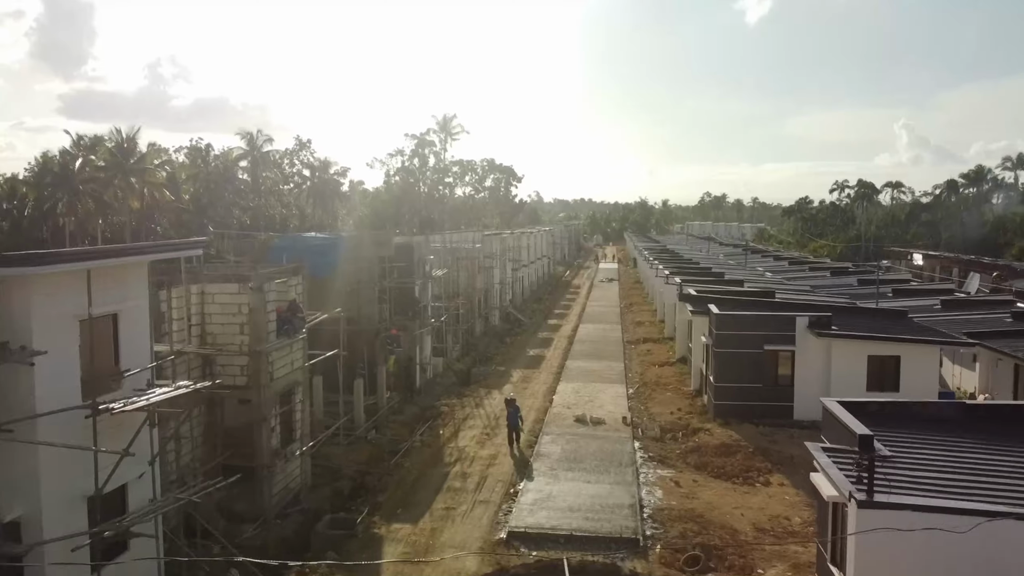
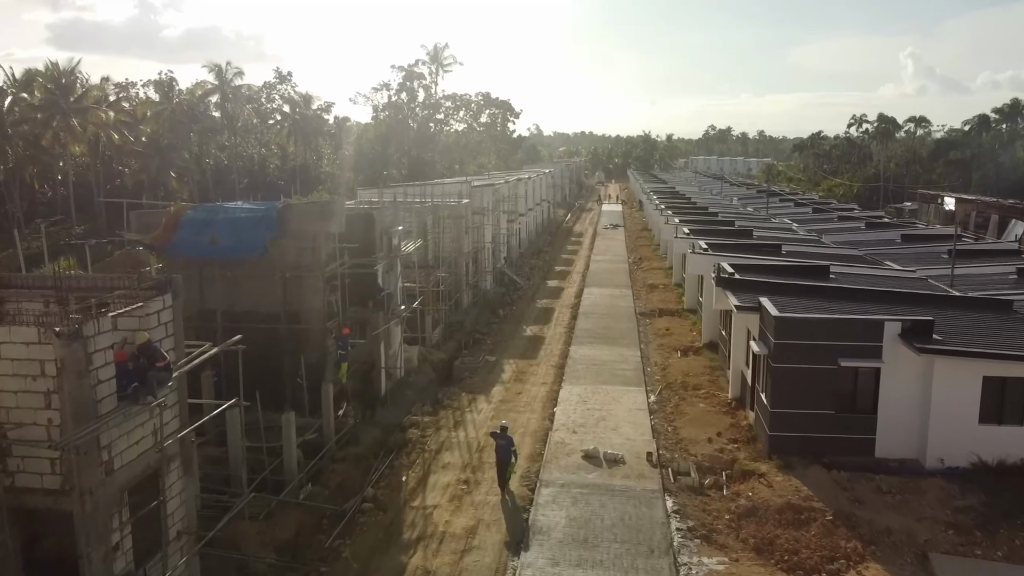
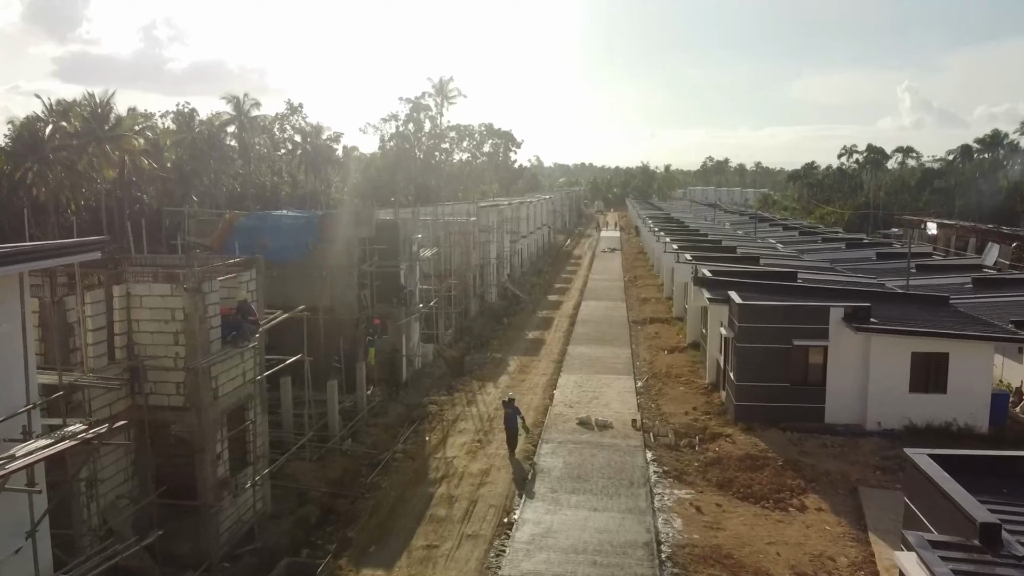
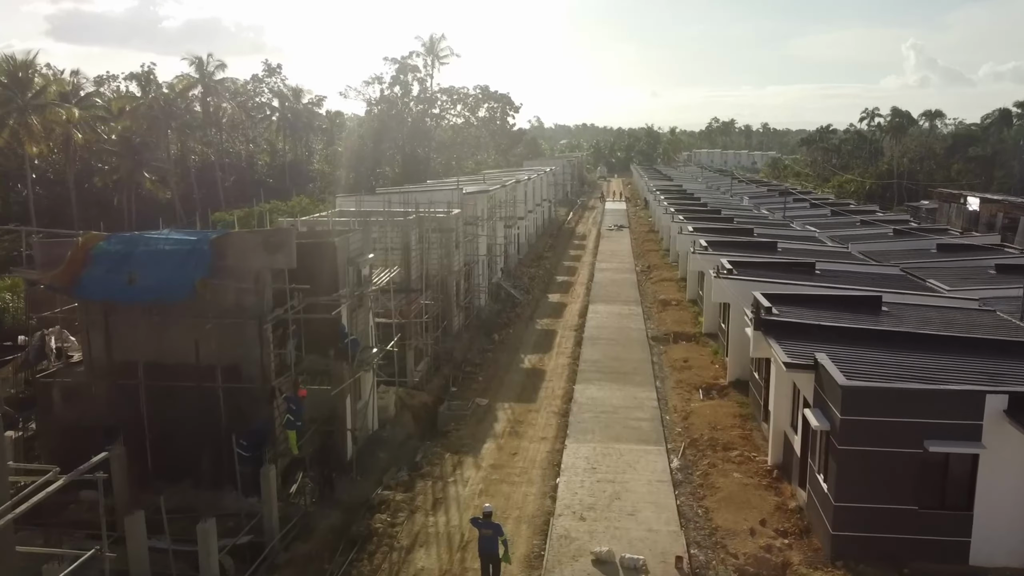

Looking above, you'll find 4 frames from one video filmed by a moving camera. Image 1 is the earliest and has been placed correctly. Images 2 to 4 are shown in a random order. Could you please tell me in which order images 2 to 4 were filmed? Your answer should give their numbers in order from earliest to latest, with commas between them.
3, 2, 4
